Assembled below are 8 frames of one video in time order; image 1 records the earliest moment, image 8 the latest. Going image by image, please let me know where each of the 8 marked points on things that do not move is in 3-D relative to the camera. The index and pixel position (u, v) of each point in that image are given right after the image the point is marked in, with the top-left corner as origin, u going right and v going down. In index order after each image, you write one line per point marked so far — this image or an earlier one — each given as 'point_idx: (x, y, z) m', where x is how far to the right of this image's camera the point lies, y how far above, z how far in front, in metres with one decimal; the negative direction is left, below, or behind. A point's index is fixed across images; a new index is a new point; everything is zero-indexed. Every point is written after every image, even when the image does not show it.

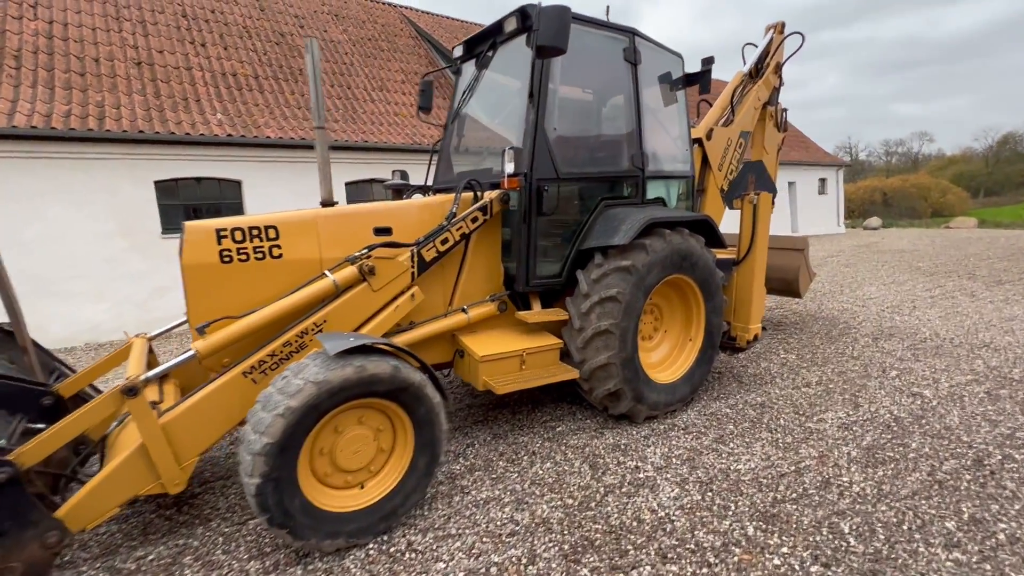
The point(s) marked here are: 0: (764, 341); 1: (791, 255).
0: (+2.6, -0.6, +5.0) m
1: (+2.9, +0.4, +5.0) m
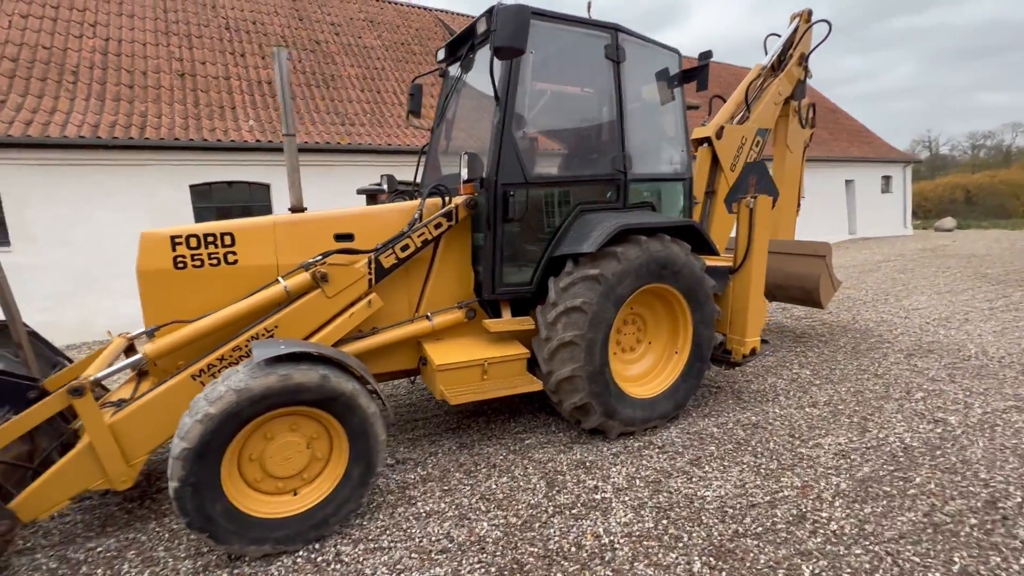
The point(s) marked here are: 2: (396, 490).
0: (+2.6, -0.7, +4.6) m
1: (+2.9, +0.3, +4.6) m
2: (-0.6, -1.1, +2.6) m
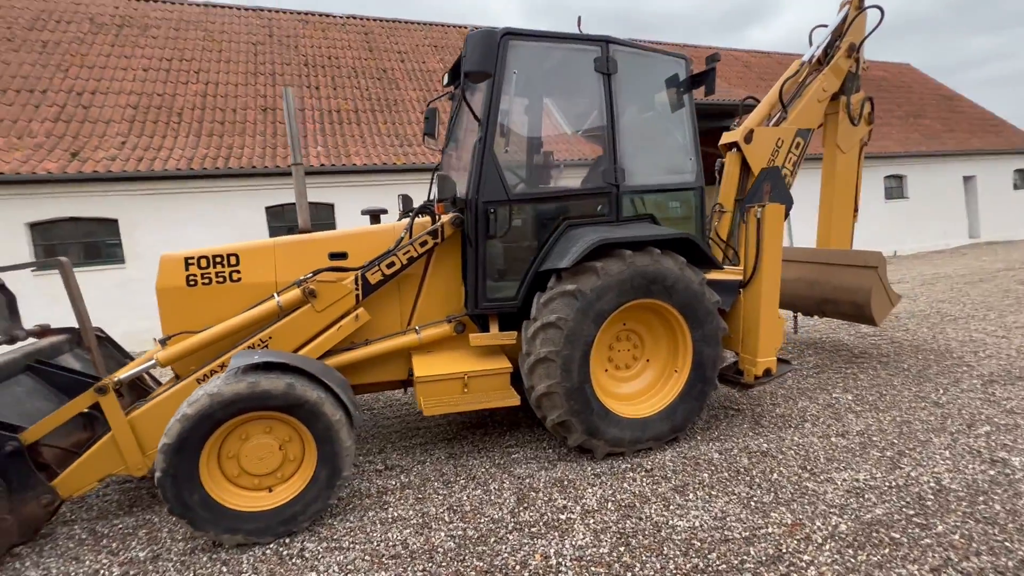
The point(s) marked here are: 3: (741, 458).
0: (+2.8, -0.8, +4.2) m
1: (+3.0, +0.1, +4.1) m
2: (-0.8, -1.2, +2.7) m
3: (+1.4, -1.1, +2.9) m
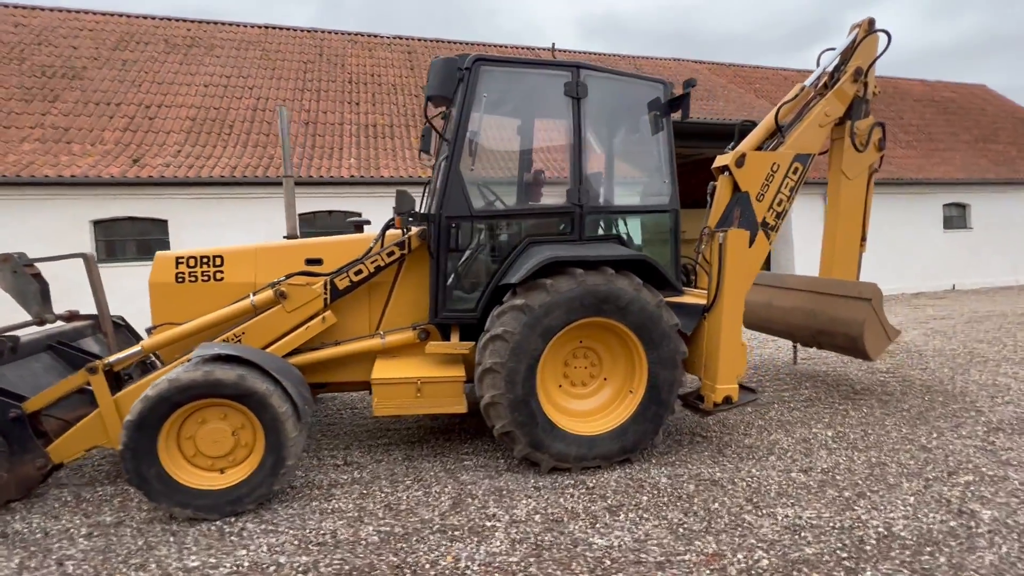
0: (+2.5, -1.0, +4.0) m
1: (+2.9, -0.1, +4.0) m
2: (-1.2, -1.2, +2.9) m
3: (+1.1, -1.2, +2.9) m
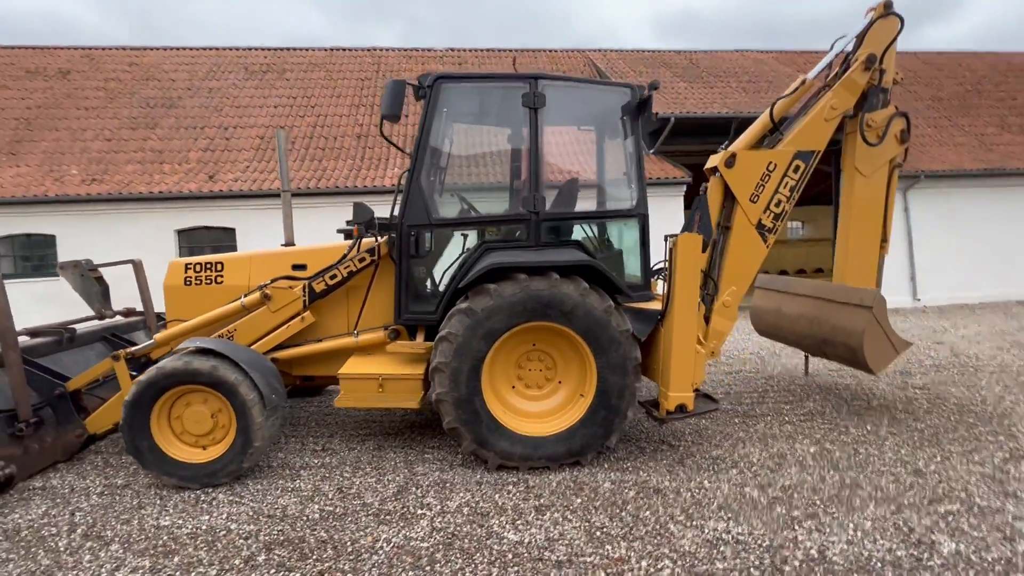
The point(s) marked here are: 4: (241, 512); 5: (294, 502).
0: (+2.3, -1.1, +3.7) m
1: (+2.7, -0.2, +3.7) m
2: (-1.5, -1.2, +3.2) m
3: (+0.7, -1.2, +2.9) m
4: (-1.6, -1.3, +2.7) m
5: (-1.3, -1.3, +2.8) m
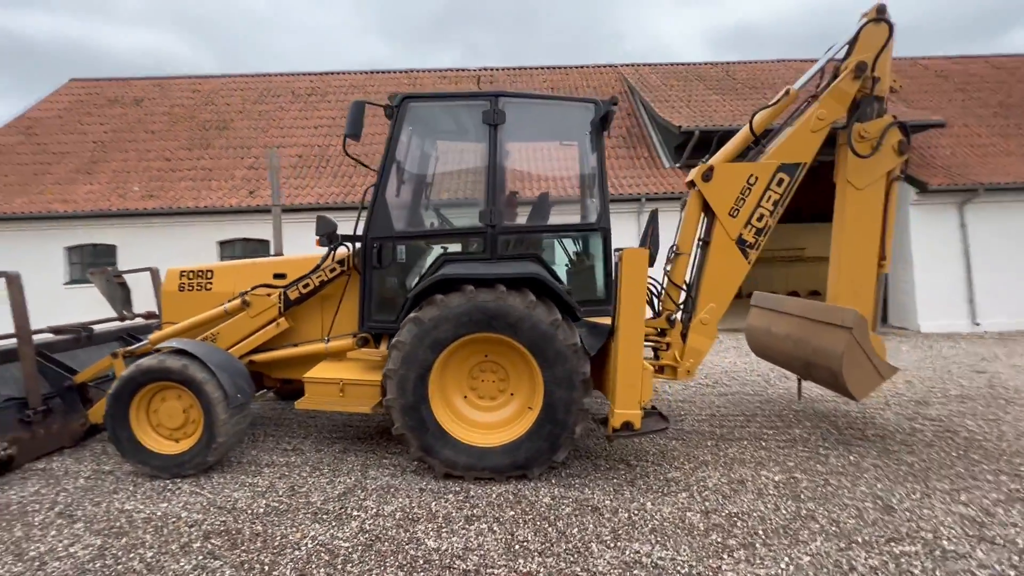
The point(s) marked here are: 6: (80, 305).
0: (+2.0, -1.2, +3.5) m
1: (+2.4, -0.3, +3.4) m
2: (-1.8, -1.3, +3.4) m
3: (+0.3, -1.3, +2.8) m
4: (-2.0, -1.3, +2.9) m
5: (-1.7, -1.3, +3.0) m
6: (-9.0, -0.3, +9.8) m
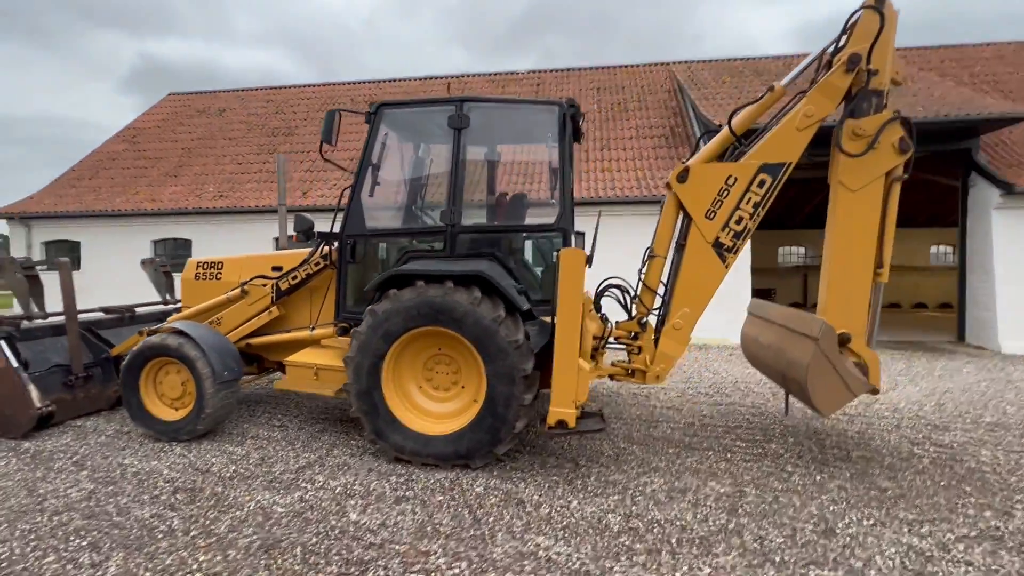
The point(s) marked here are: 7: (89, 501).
0: (+1.7, -1.3, +3.4) m
1: (+2.0, -0.4, +3.2) m
2: (-2.2, -1.2, +3.8) m
3: (-0.1, -1.3, +2.9) m
4: (-2.4, -1.3, +3.4) m
5: (-2.1, -1.3, +3.4) m
6: (-8.3, -0.1, +11.2) m
7: (-2.6, -1.3, +2.8) m
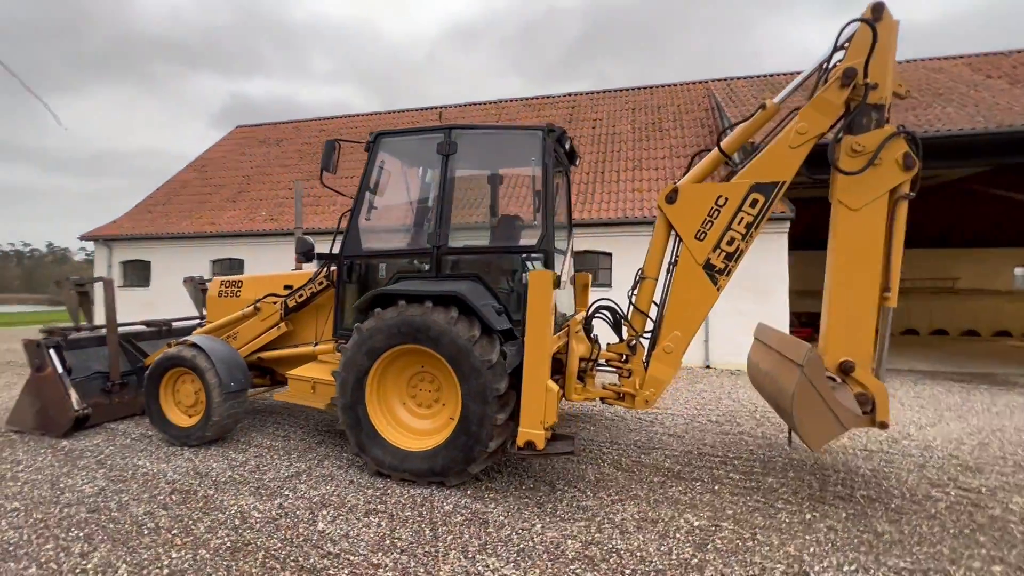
0: (+1.5, -1.4, +3.2) m
1: (+1.8, -0.5, +3.1) m
2: (-2.3, -1.4, +4.1) m
3: (-0.3, -1.4, +3.0) m
4: (-2.5, -1.4, +3.6) m
5: (-2.2, -1.4, +3.6) m
6: (-7.5, -0.5, +12.1) m
7: (-2.8, -1.4, +3.1) m
